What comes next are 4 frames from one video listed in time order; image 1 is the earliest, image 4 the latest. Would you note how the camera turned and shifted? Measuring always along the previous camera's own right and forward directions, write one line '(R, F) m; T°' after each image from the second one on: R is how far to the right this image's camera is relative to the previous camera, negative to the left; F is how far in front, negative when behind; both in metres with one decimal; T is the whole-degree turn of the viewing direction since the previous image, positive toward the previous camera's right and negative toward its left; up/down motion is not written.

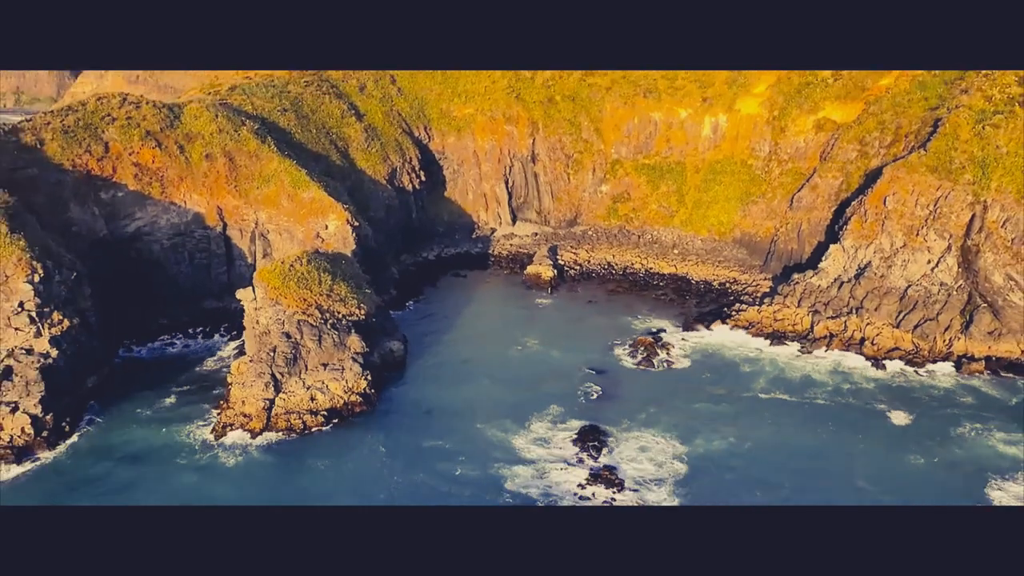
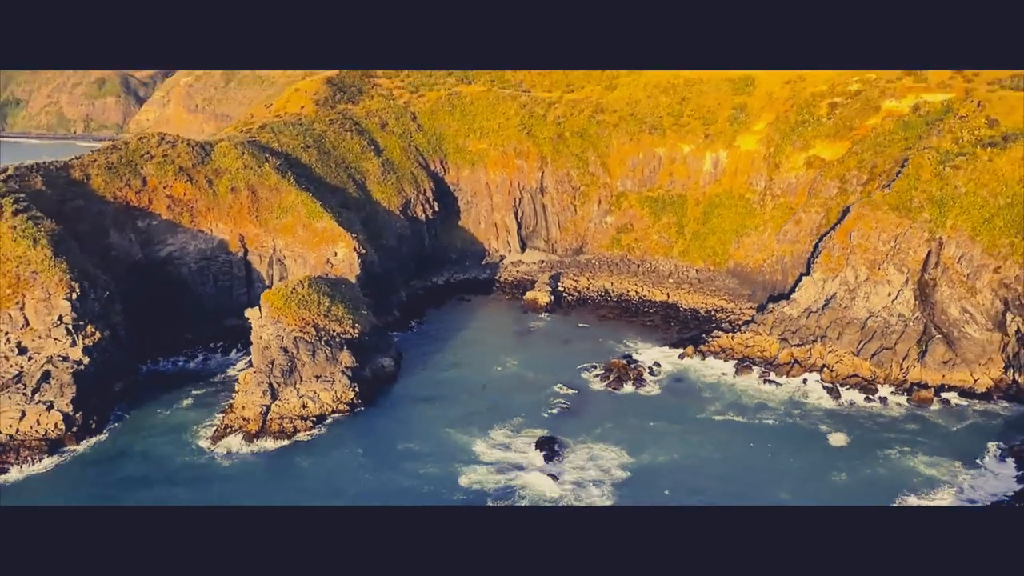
(+2.5, -2.6) m; -4°
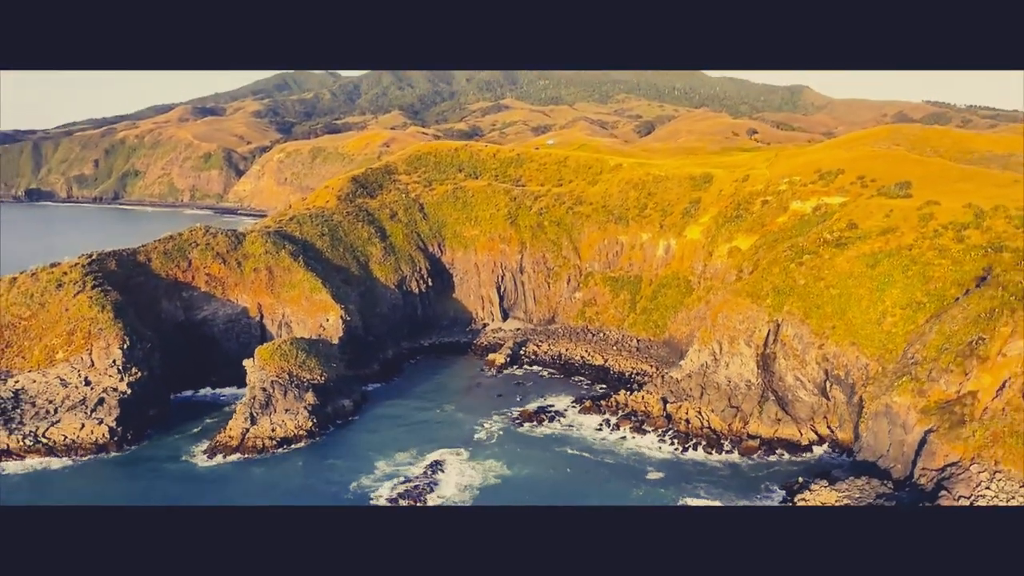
(+7.6, -8.6) m; -7°
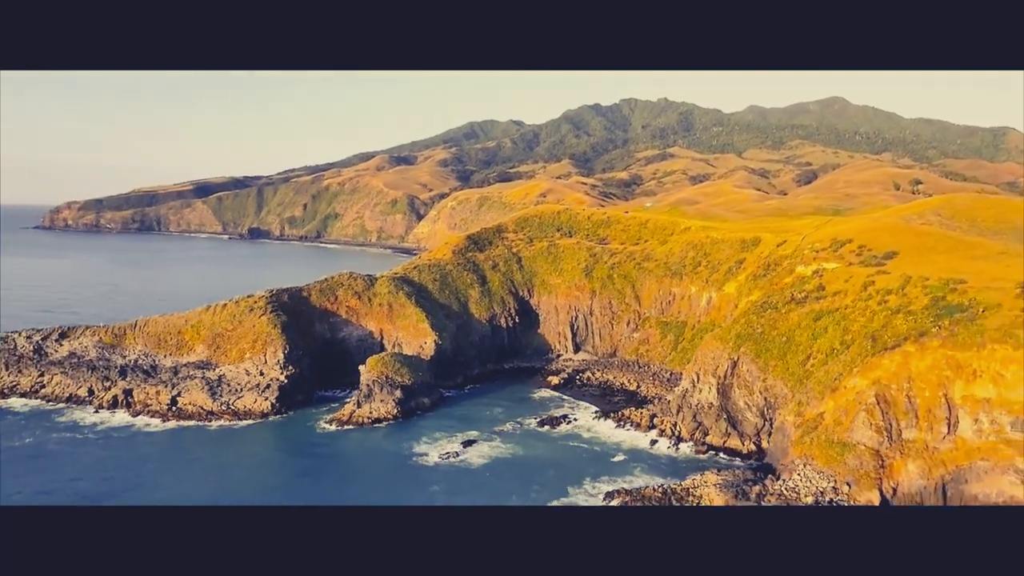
(+9.9, -13.5) m; -13°
